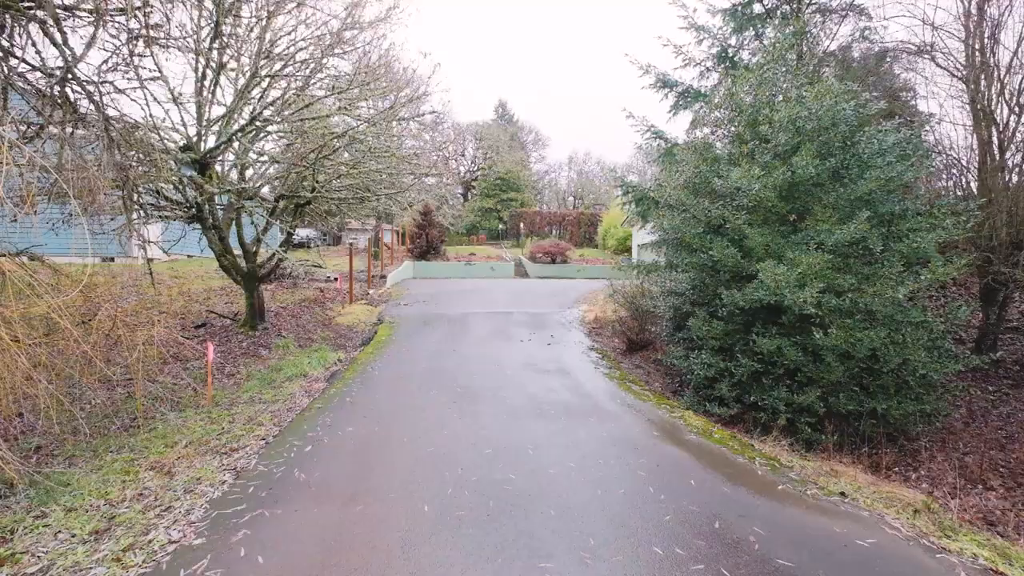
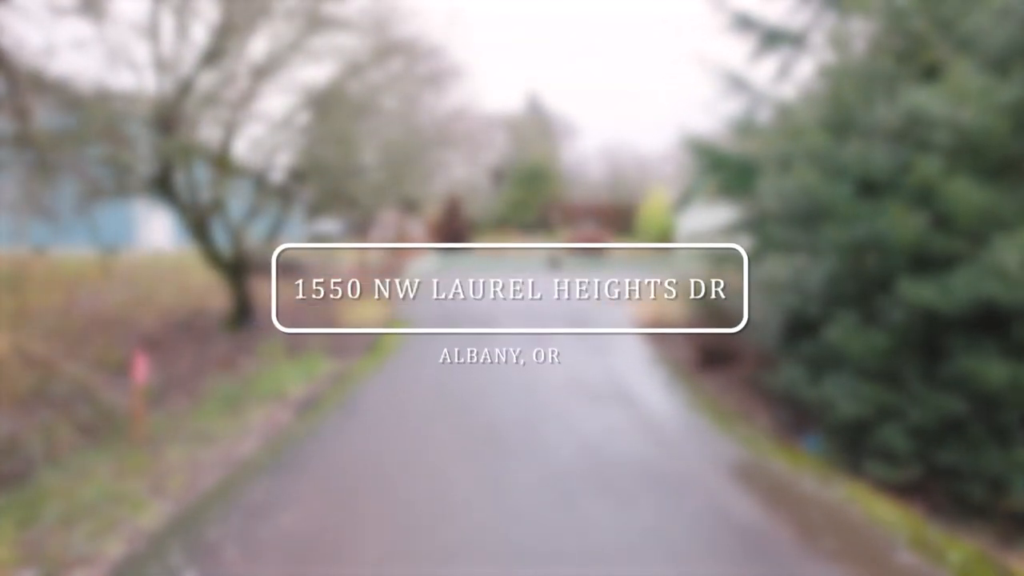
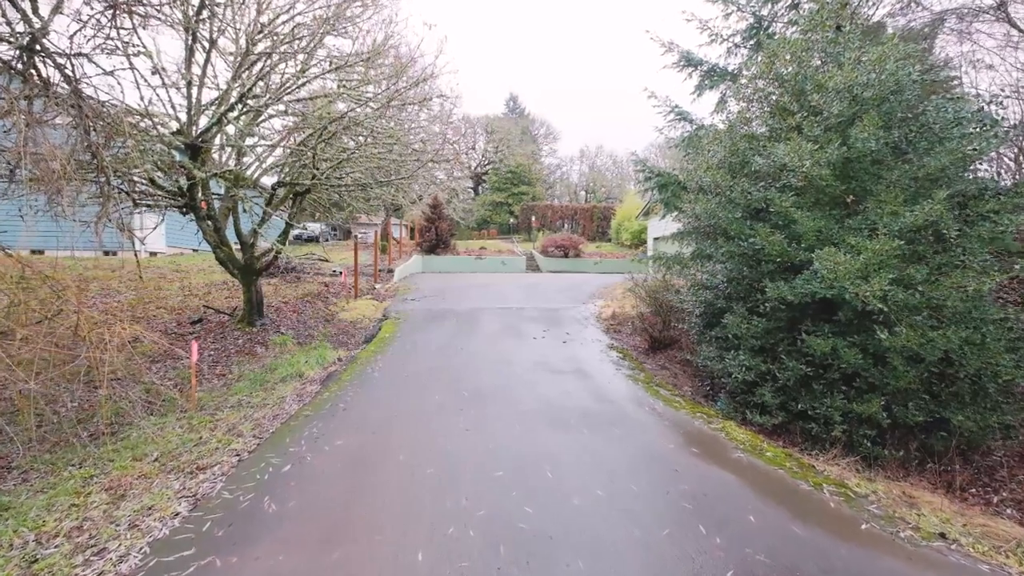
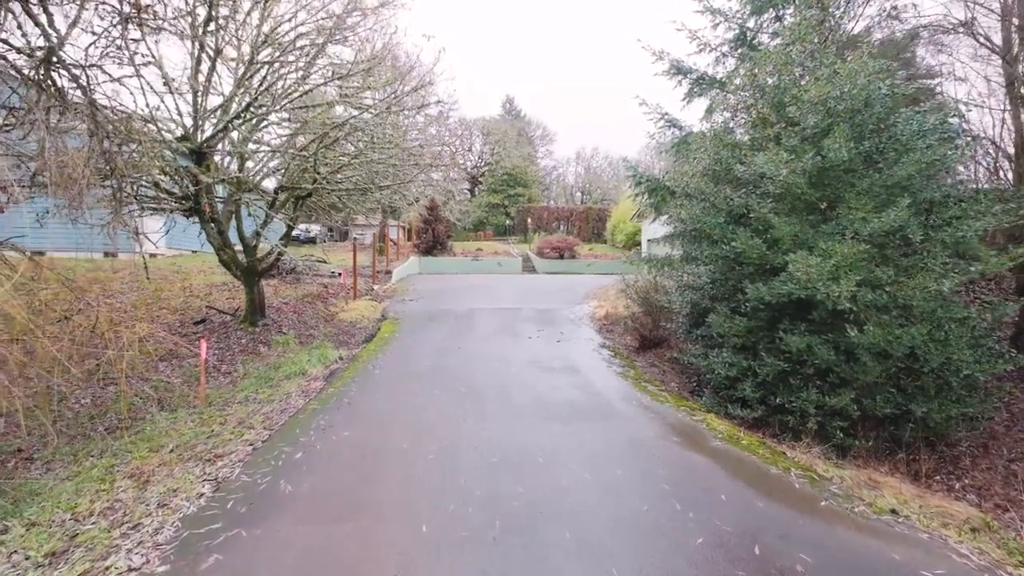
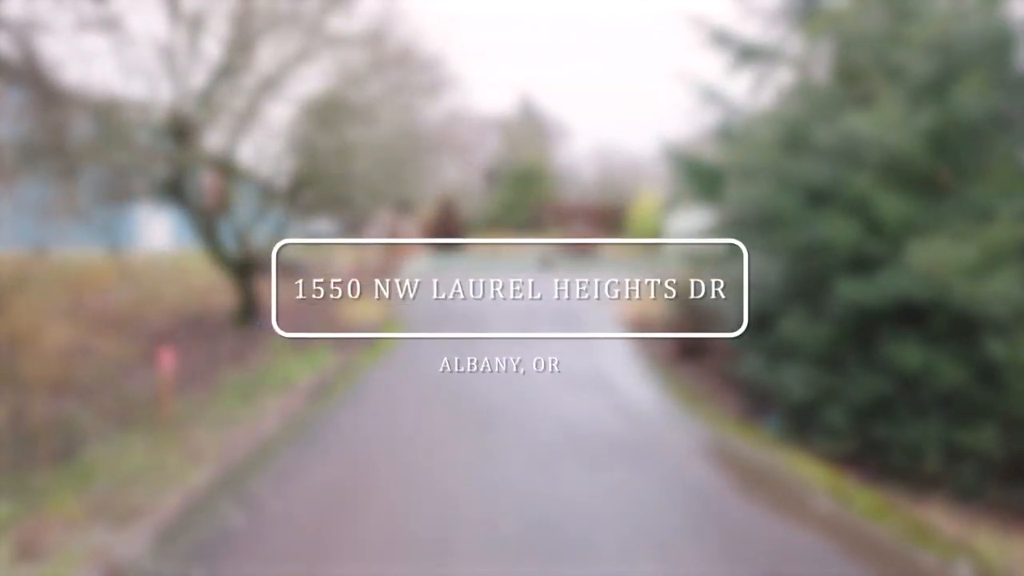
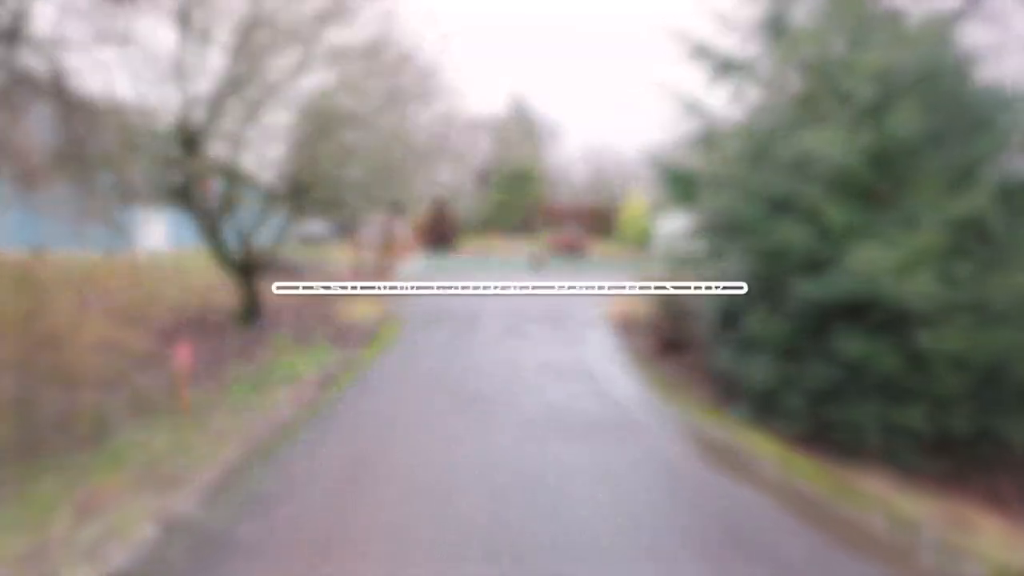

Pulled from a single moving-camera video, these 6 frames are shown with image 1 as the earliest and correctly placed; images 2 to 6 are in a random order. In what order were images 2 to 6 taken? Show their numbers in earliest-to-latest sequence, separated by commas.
4, 3, 6, 5, 2
